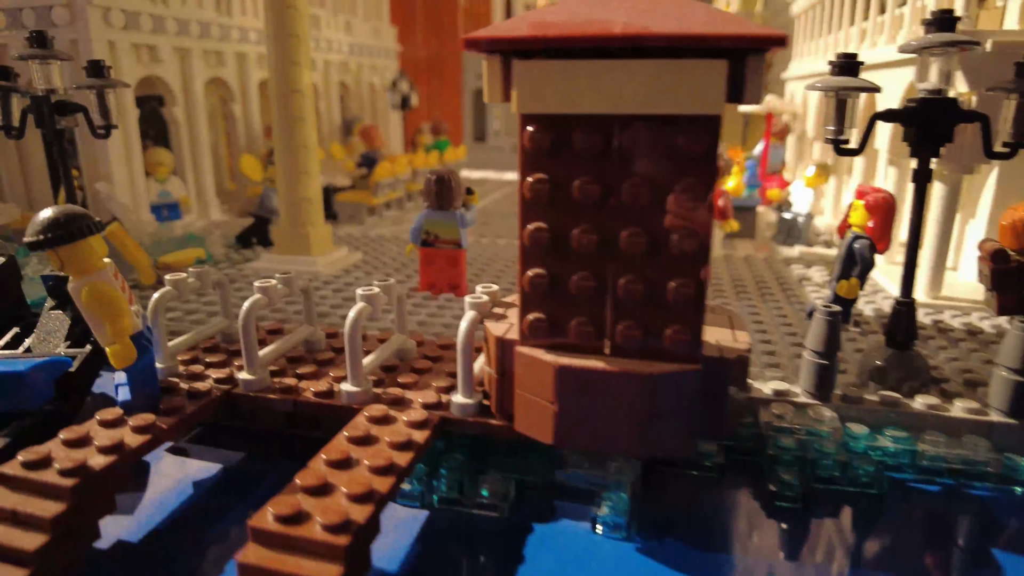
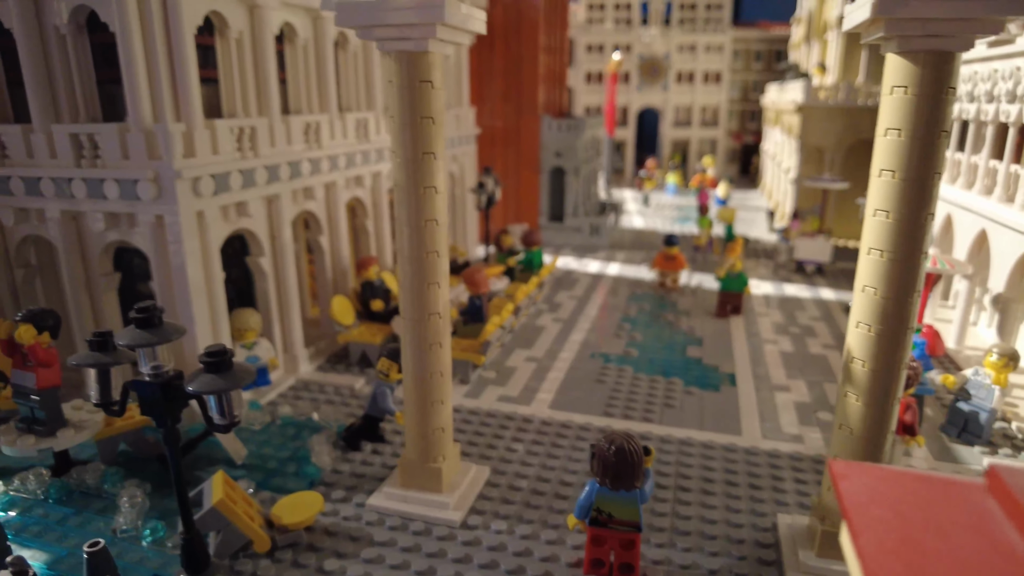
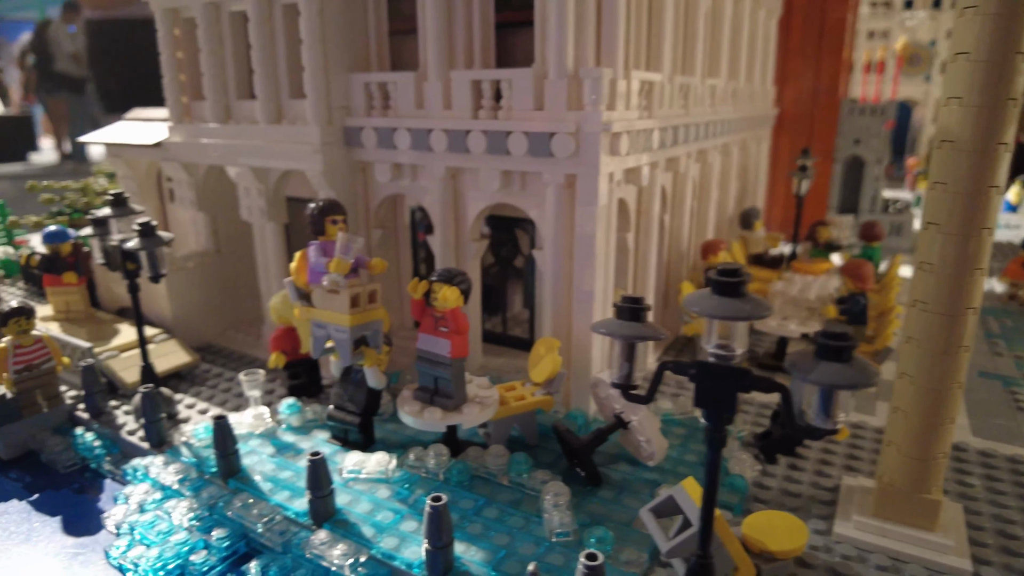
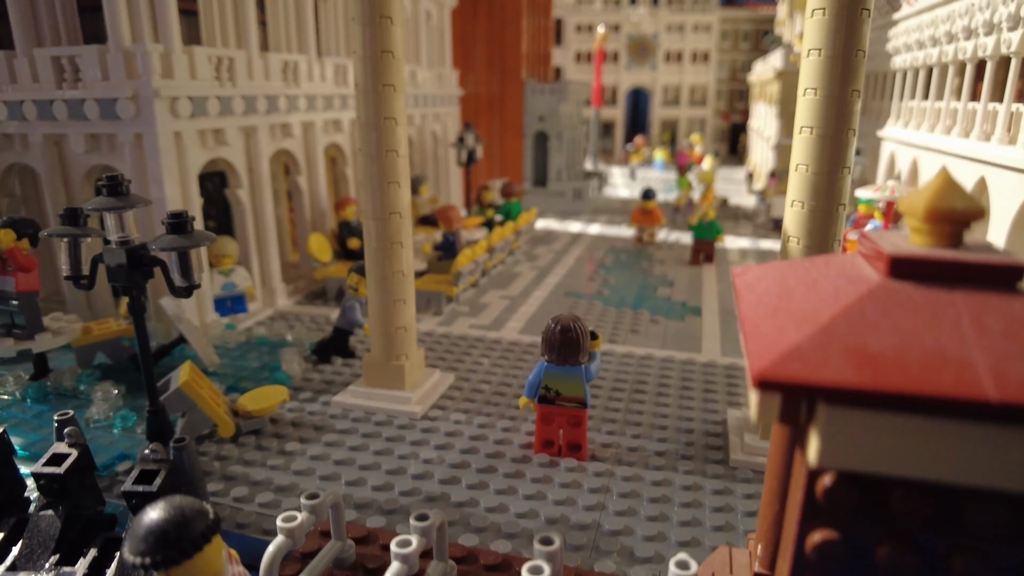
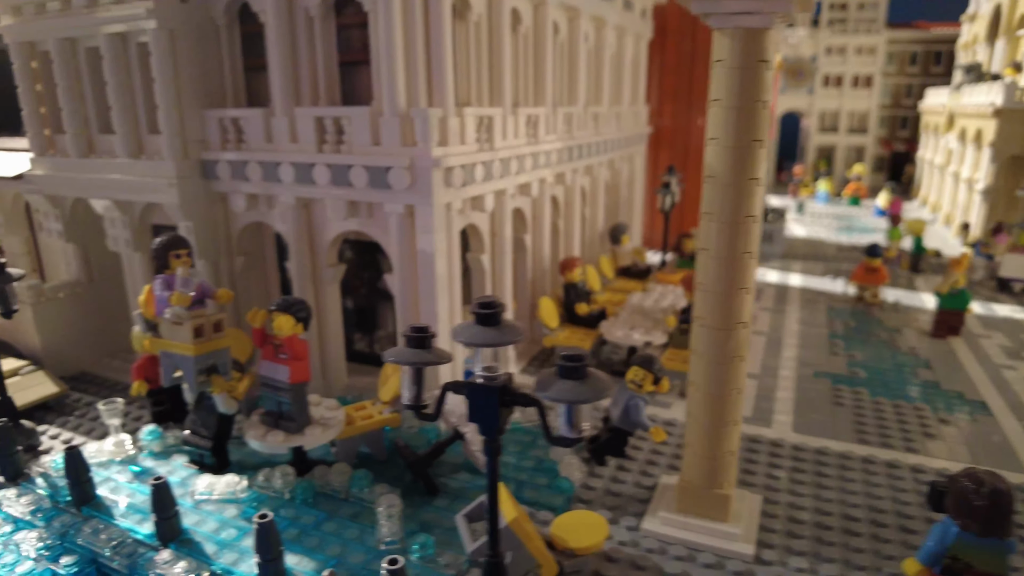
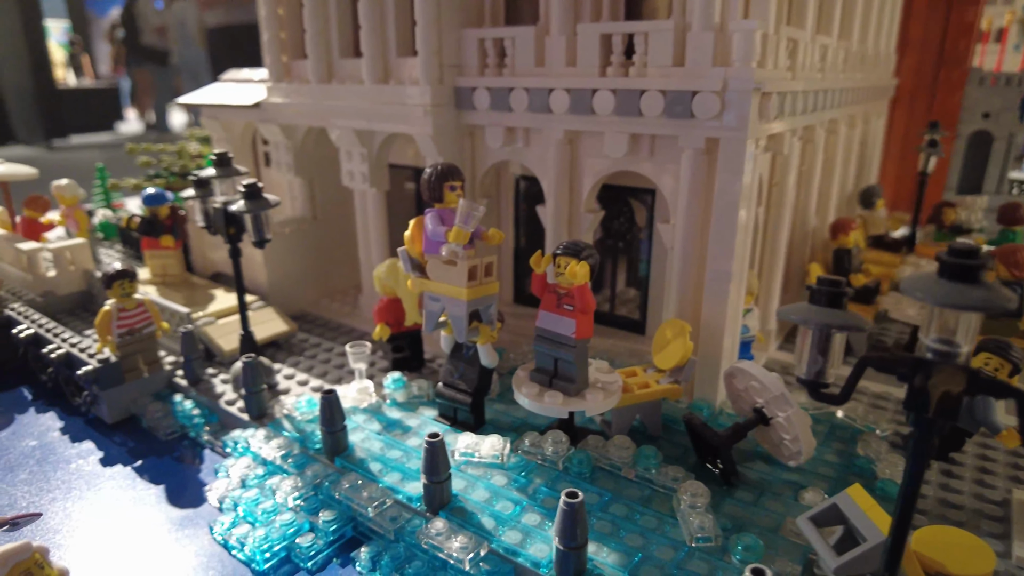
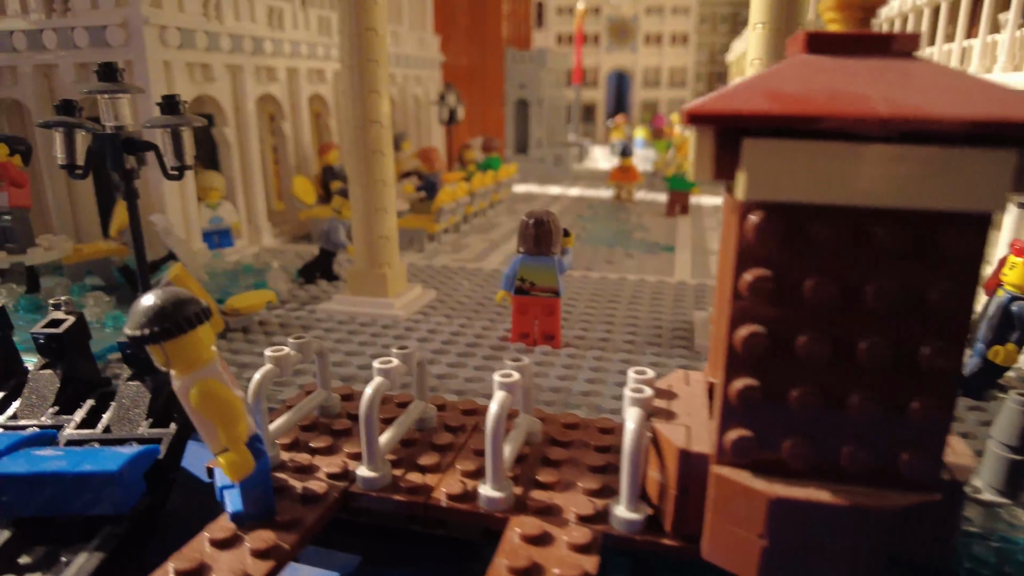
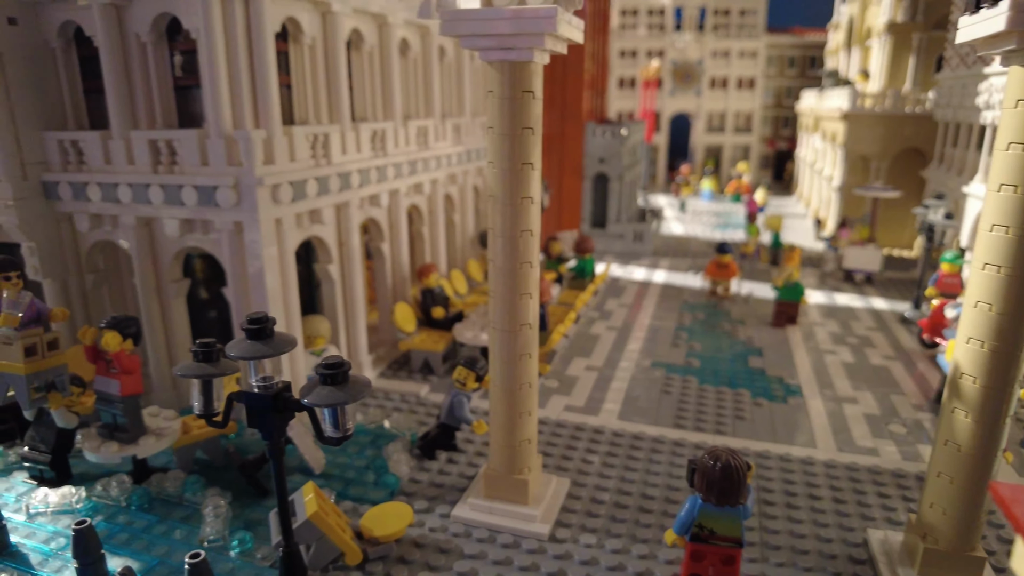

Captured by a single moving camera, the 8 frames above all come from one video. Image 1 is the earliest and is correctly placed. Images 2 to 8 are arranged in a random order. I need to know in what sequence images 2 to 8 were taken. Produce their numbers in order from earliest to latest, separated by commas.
7, 4, 2, 8, 5, 3, 6
